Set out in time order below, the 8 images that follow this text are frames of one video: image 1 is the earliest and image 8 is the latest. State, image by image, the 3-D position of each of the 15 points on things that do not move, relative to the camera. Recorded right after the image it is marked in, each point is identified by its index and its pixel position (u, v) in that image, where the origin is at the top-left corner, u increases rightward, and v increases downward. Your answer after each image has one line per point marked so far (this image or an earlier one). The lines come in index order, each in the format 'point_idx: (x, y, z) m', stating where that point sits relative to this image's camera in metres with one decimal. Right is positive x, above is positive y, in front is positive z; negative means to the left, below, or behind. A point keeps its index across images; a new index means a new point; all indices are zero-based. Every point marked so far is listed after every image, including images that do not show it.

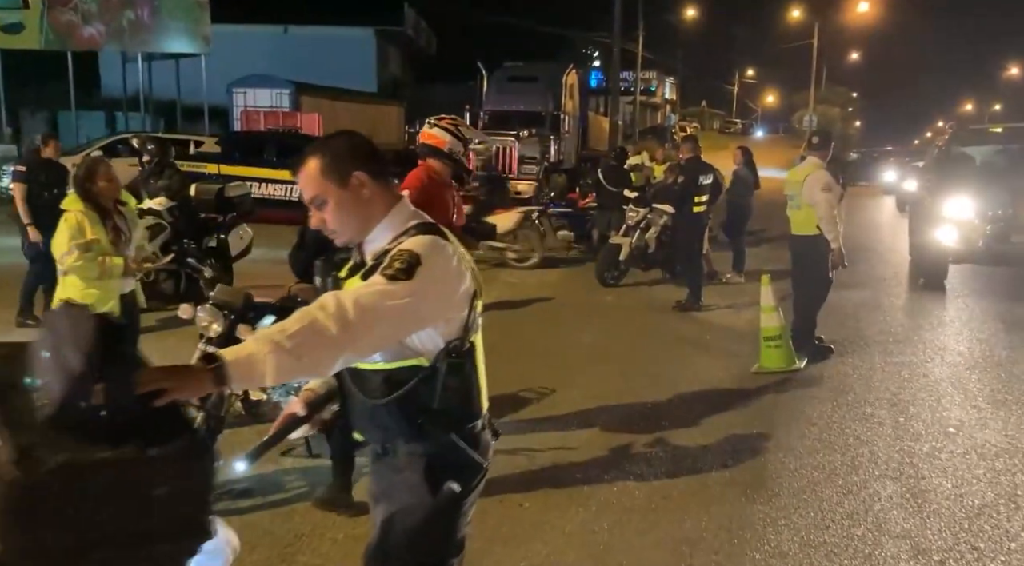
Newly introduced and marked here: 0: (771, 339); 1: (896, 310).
0: (+2.0, -0.4, +7.7) m
1: (+4.0, -0.3, +10.2) m
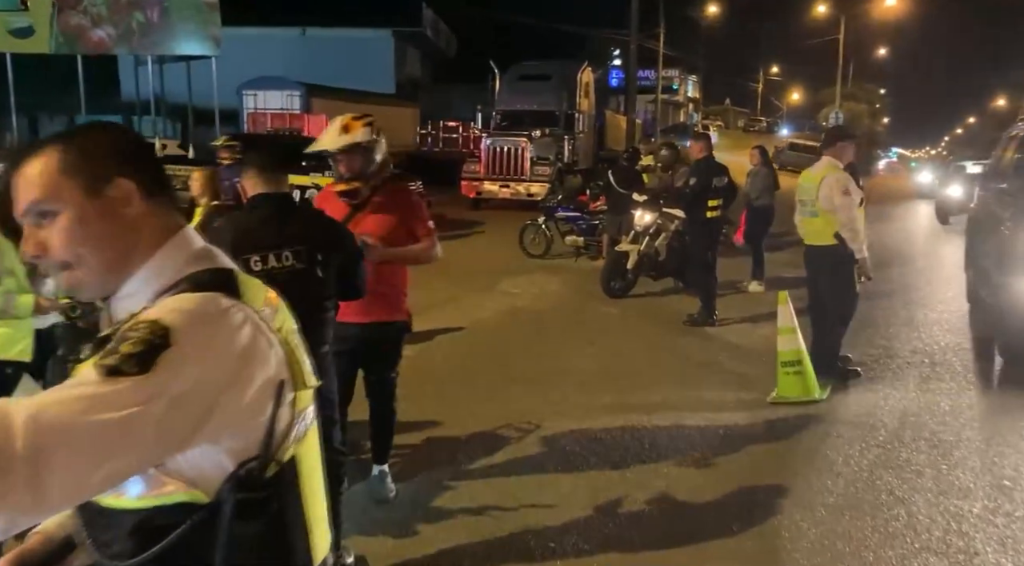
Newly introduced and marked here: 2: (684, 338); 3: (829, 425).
0: (+1.9, -0.6, +6.7) m
1: (+4.0, -0.4, +9.2) m
2: (+1.6, -0.5, +9.2) m
3: (+1.9, -0.9, +6.0) m
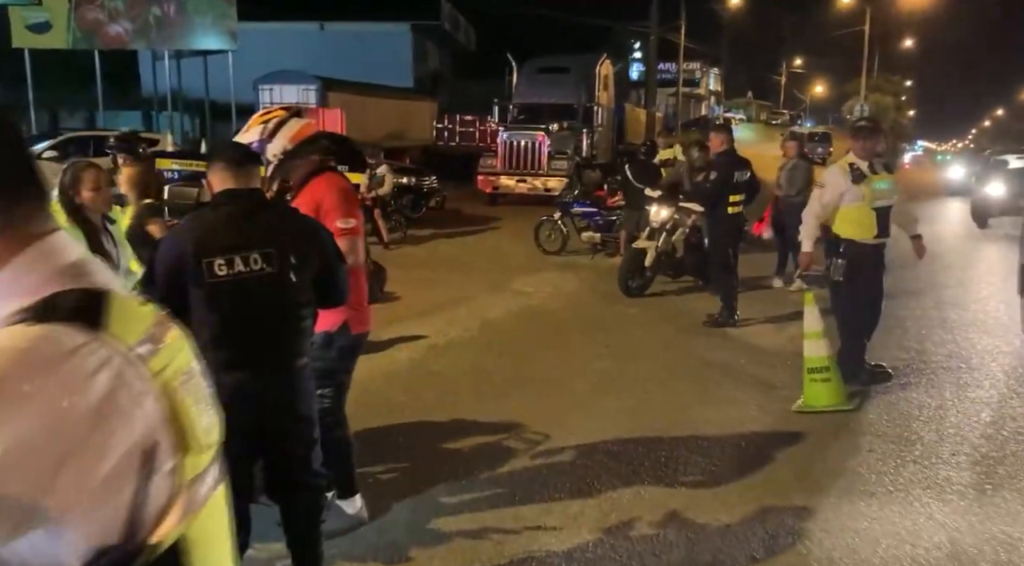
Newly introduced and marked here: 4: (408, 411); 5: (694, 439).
0: (+1.9, -0.6, +6.3) m
1: (+4.1, -0.4, +8.7) m
2: (+1.7, -0.5, +8.8) m
3: (+2.0, -0.9, +5.6) m
4: (-0.8, -0.8, +6.6) m
5: (+1.0, -0.9, +5.7) m
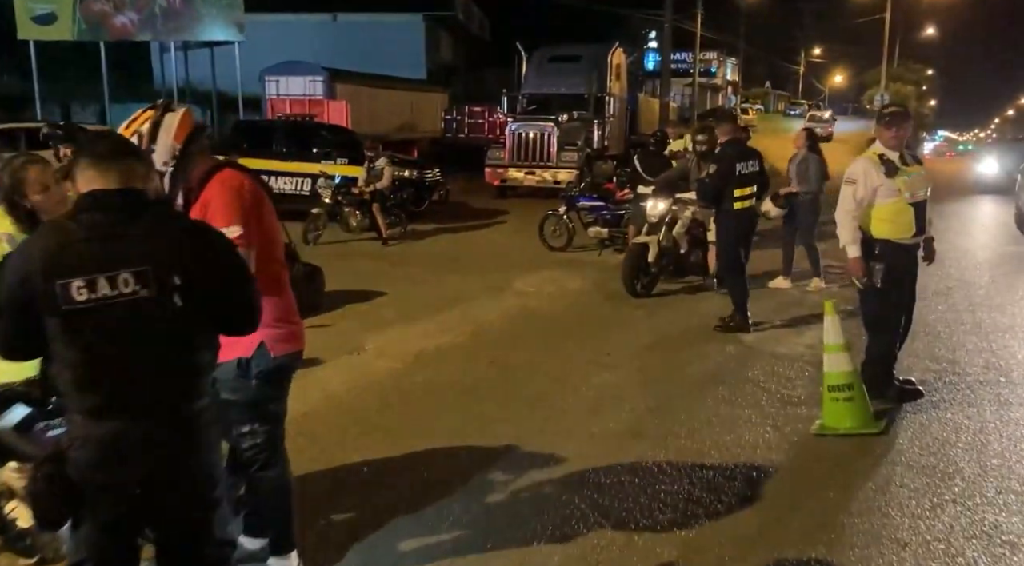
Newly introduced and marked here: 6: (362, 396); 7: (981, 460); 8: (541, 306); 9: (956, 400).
0: (+1.8, -0.6, +5.6) m
1: (+4.0, -0.5, +7.9) m
2: (+1.6, -0.5, +8.0) m
3: (+1.9, -0.9, +4.9) m
4: (-0.9, -0.8, +6.0) m
5: (+0.9, -0.9, +5.0) m
6: (-1.0, -0.7, +6.3) m
7: (+2.4, -0.9, +5.0) m
8: (+0.3, -0.2, +9.9) m
9: (+2.8, -0.7, +6.1) m
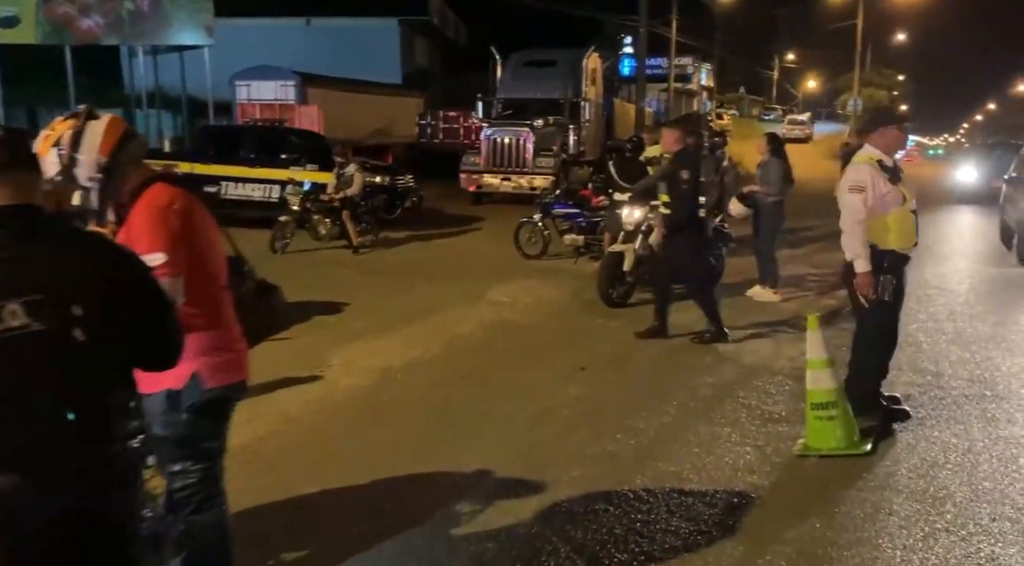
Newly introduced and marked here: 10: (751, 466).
0: (+1.7, -0.7, +5.3) m
1: (+3.8, -0.5, +7.8) m
2: (+1.4, -0.6, +7.8) m
3: (+1.7, -1.0, +4.6) m
4: (-1.0, -0.9, +5.7) m
5: (+0.8, -1.0, +4.7) m
6: (-1.2, -0.8, +6.0) m
7: (+2.2, -1.0, +4.7) m
8: (0.0, -0.3, +9.6) m
9: (+2.6, -0.8, +5.9) m
10: (+1.3, -1.0, +5.1) m
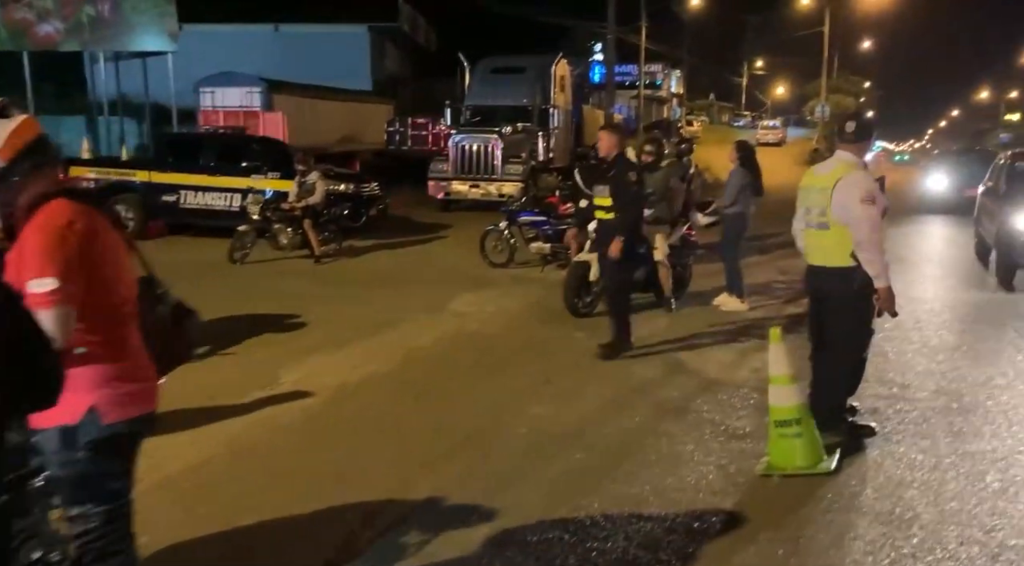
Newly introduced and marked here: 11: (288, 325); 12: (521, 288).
0: (+1.4, -0.7, +5.2) m
1: (+3.5, -0.6, +7.7) m
2: (+1.1, -0.7, +7.6) m
3: (+1.5, -1.1, +4.4) m
4: (-1.3, -1.0, +5.4) m
5: (+0.6, -1.1, +4.5) m
6: (-1.4, -0.9, +5.8) m
7: (+2.0, -1.0, +4.6) m
8: (-0.3, -0.4, +9.4) m
9: (+2.3, -0.9, +5.8) m
10: (+1.0, -1.0, +4.9) m
11: (-2.2, -0.4, +9.4) m
12: (+0.1, -0.1, +11.8) m
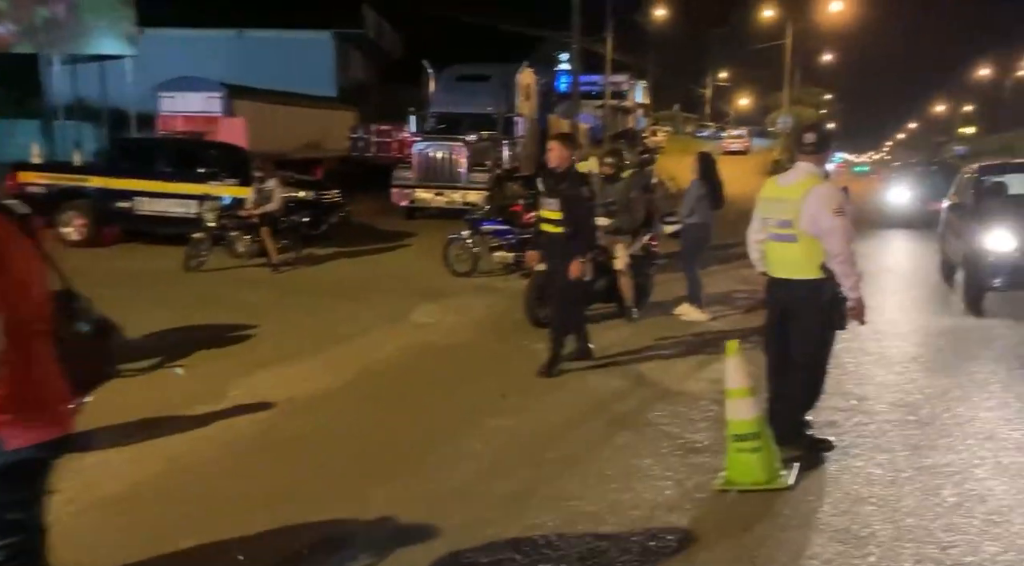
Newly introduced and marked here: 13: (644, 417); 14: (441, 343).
0: (+1.2, -0.8, +5.1) m
1: (+3.2, -0.7, +7.7) m
2: (+0.8, -0.8, +7.6) m
3: (+1.3, -1.1, +4.4) m
4: (-1.5, -1.0, +5.3) m
5: (+0.3, -1.1, +4.5) m
6: (-1.7, -1.0, +5.6) m
7: (+1.8, -1.1, +4.5) m
8: (-0.7, -0.5, +9.3) m
9: (+2.1, -1.0, +5.7) m
10: (+0.8, -1.1, +4.9) m
11: (-2.5, -0.5, +9.2) m
12: (-0.4, -0.2, +11.7) m
13: (+0.9, -0.9, +6.6) m
14: (-0.7, -0.6, +9.1) m
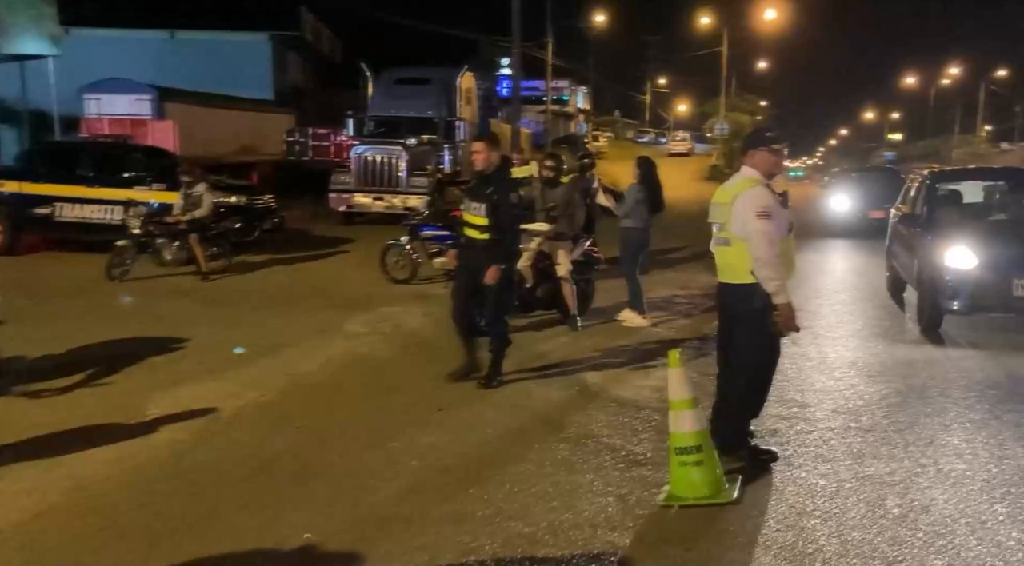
0: (+0.9, -0.9, +4.9) m
1: (+2.7, -0.7, +7.6) m
2: (+0.3, -0.8, +7.4) m
3: (+1.0, -1.2, +4.2) m
4: (-1.9, -1.1, +4.9) m
5: (+0.1, -1.2, +4.2) m
6: (-2.0, -1.0, +5.3) m
7: (+1.5, -1.1, +4.4) m
8: (-1.3, -0.6, +9.0) m
9: (+1.7, -1.0, +5.6) m
10: (+0.5, -1.1, +4.7) m
11: (-3.1, -0.6, +8.8) m
12: (-1.1, -0.3, +11.4) m
13: (+0.5, -1.0, +6.4) m
14: (-1.2, -0.6, +8.8) m
